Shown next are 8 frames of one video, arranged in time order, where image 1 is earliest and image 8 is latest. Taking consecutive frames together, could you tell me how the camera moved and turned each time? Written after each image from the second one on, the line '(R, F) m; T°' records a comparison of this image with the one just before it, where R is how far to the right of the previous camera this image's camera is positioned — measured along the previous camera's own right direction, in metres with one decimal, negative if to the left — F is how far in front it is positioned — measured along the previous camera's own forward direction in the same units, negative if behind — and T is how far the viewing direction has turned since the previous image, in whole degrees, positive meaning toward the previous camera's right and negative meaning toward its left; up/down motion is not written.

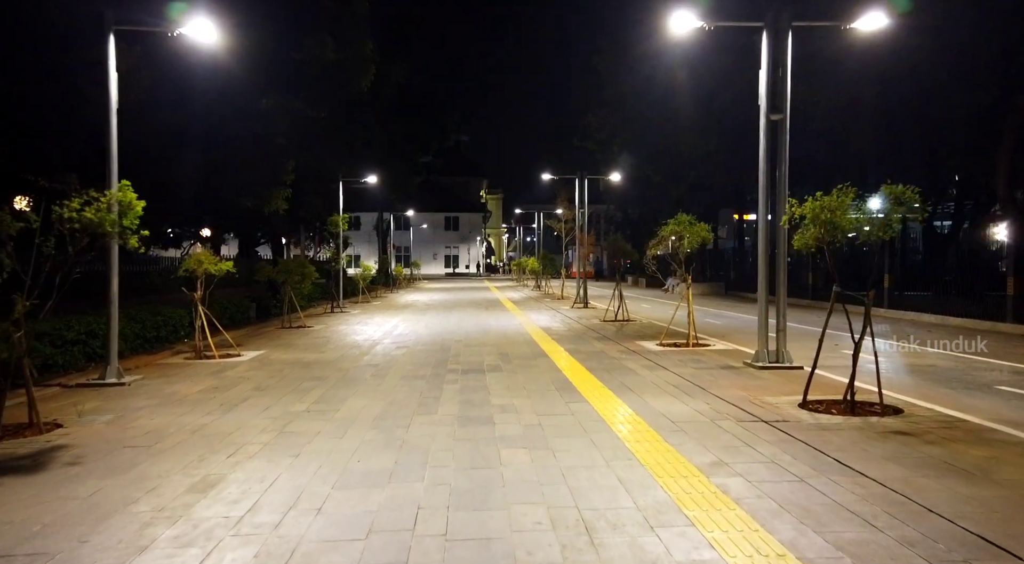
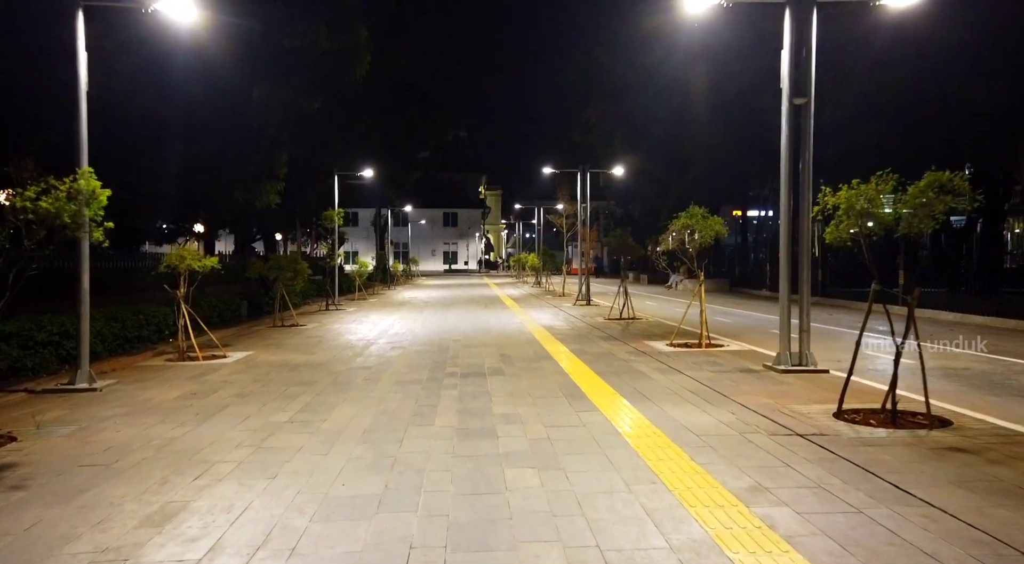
(-0.1, +0.8) m; 0°
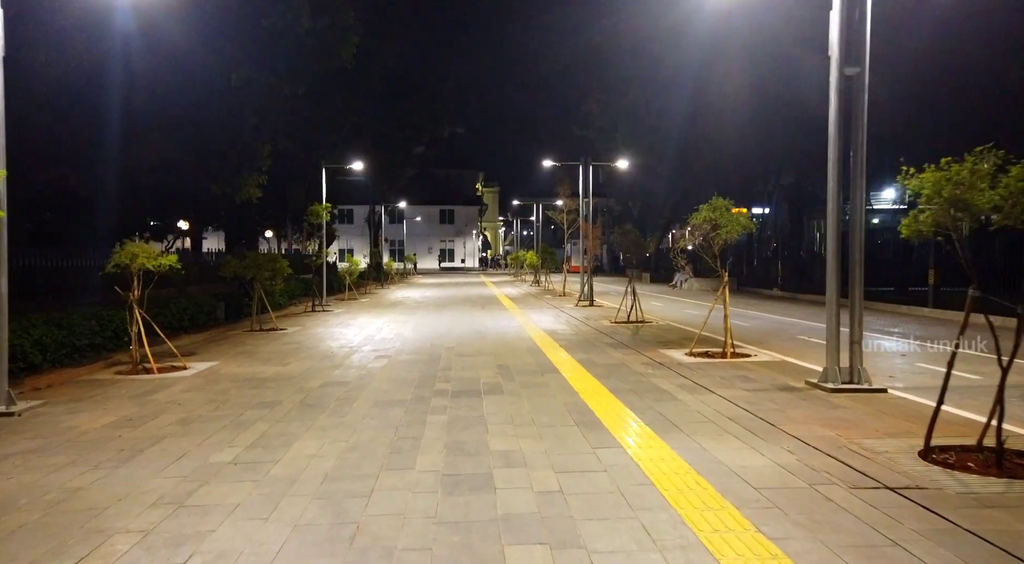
(0.0, +1.5) m; 0°
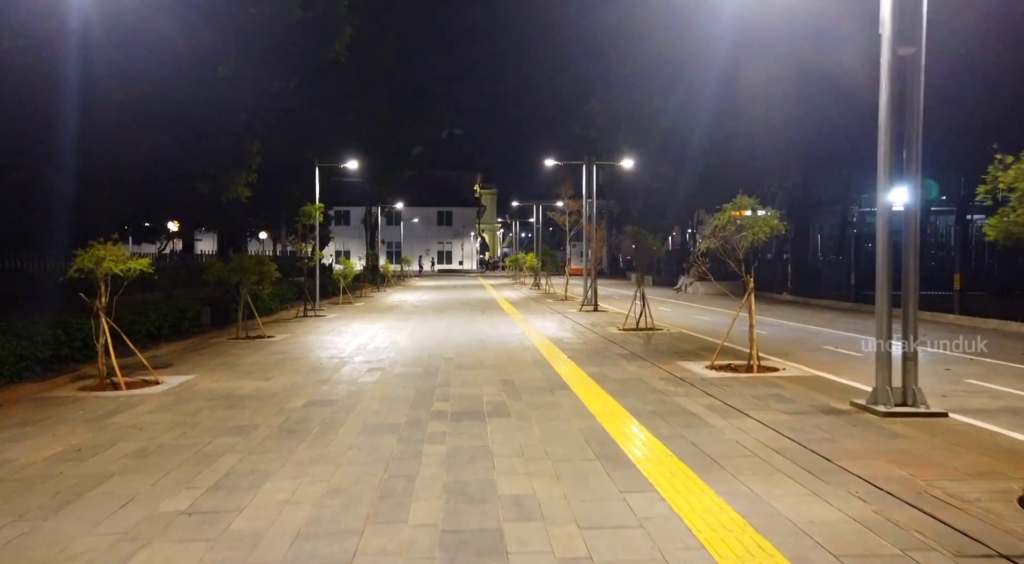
(-0.1, +1.0) m; 0°
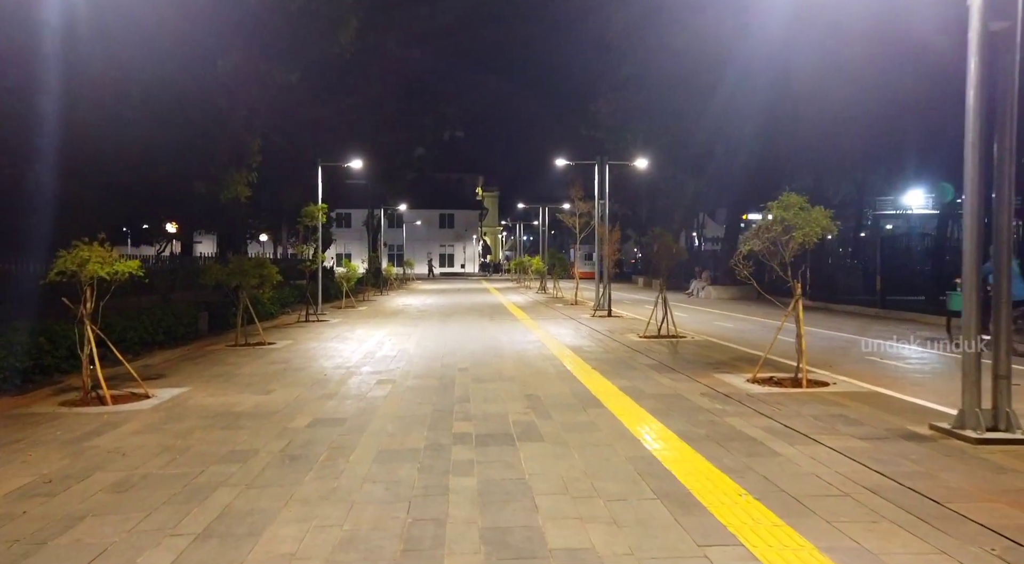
(-0.4, +0.9) m; 0°
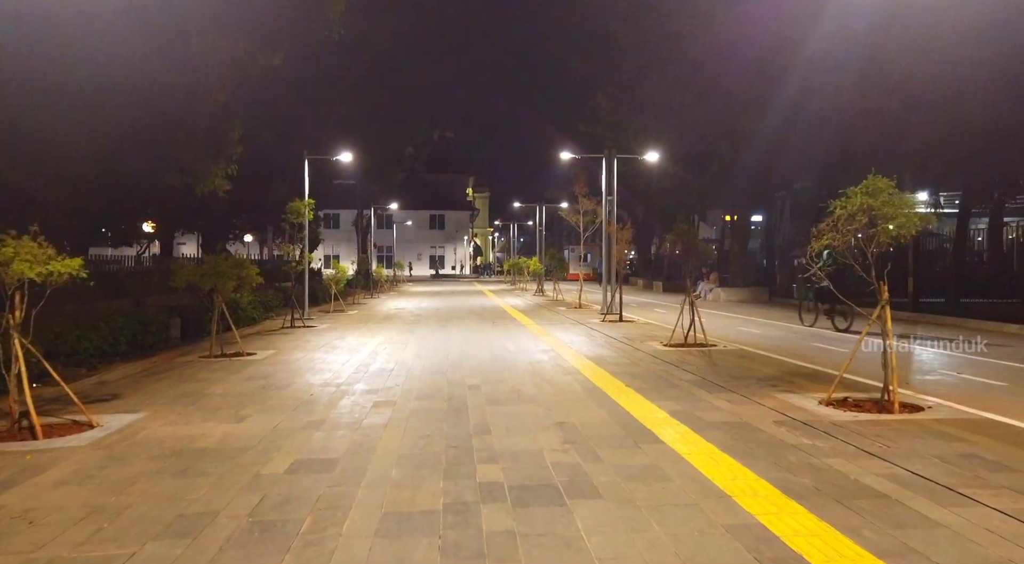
(-0.5, +1.7) m; +1°
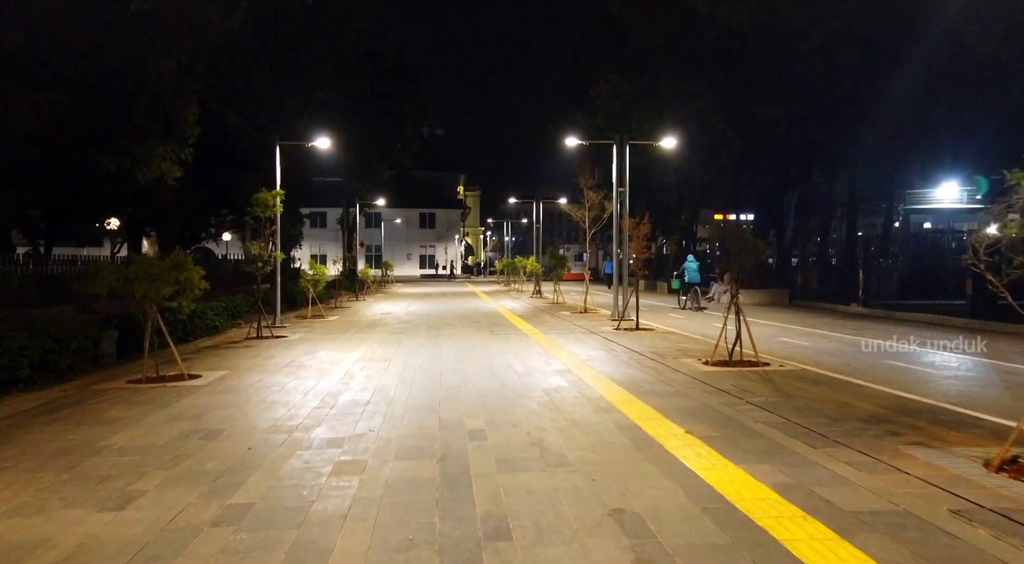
(-0.3, +2.6) m; +1°
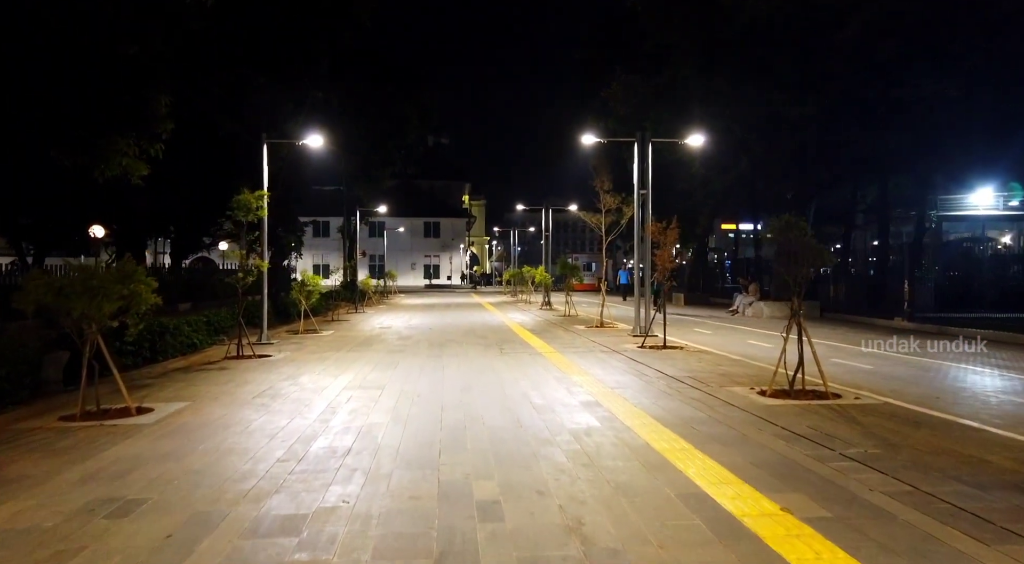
(-0.2, +1.9) m; 0°
